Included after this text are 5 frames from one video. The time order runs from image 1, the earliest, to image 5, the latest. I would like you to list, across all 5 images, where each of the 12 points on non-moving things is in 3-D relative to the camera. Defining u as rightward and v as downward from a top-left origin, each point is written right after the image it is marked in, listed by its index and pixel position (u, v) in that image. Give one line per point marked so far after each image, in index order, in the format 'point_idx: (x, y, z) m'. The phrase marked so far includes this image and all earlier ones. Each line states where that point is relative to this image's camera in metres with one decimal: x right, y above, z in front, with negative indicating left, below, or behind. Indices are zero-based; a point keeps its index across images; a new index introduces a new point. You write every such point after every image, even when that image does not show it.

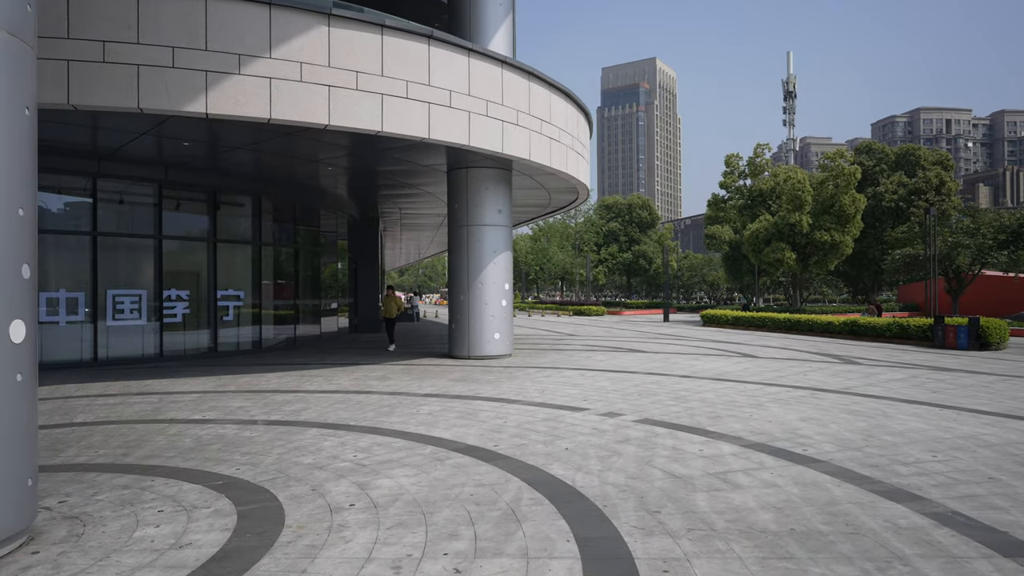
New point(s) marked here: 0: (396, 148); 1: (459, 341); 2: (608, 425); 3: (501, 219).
0: (-2.4, +2.9, +14.4) m
1: (-1.2, -1.2, +15.5) m
2: (+1.1, -1.5, +7.7) m
3: (-0.2, +1.6, +15.7) m
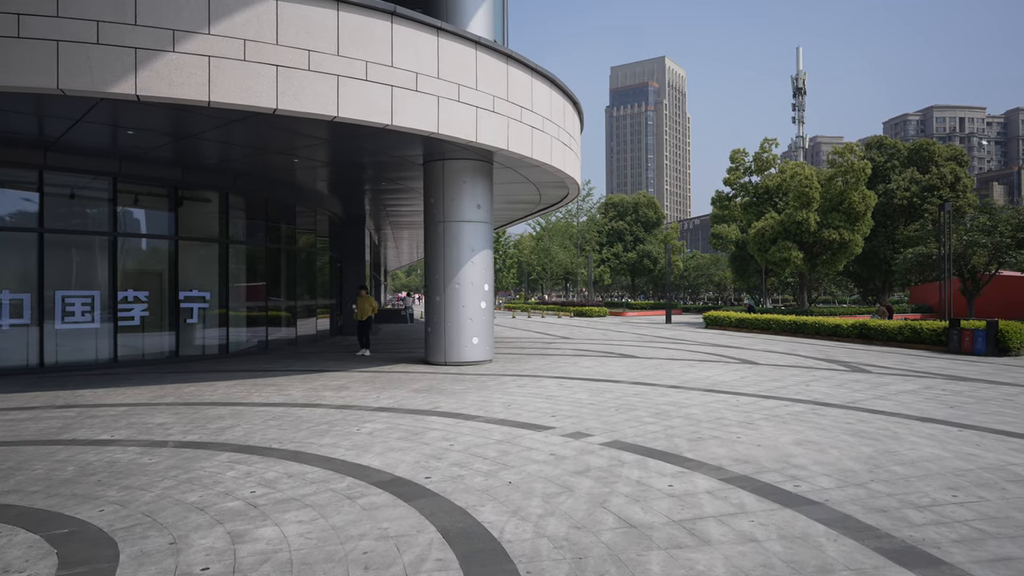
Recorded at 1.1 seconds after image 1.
0: (-2.8, +2.9, +13.3) m
1: (-1.6, -1.2, +14.5) m
2: (+0.6, -1.6, +6.6) m
3: (-0.7, +1.6, +14.6) m
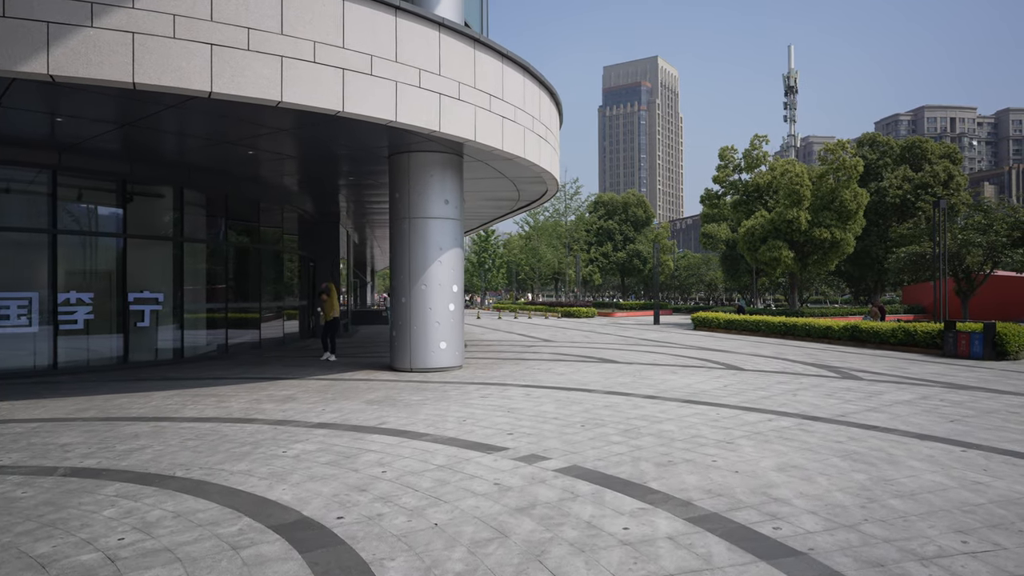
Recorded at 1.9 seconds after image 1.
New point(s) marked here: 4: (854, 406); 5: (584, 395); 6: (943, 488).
0: (-3.4, +2.9, +12.4) m
1: (-2.2, -1.2, +13.5) m
2: (0.0, -1.6, +5.7) m
3: (-1.2, +1.5, +13.7) m
4: (+4.5, -1.6, +9.1) m
5: (+1.0, -1.6, +10.2) m
6: (+3.4, -1.6, +5.4) m
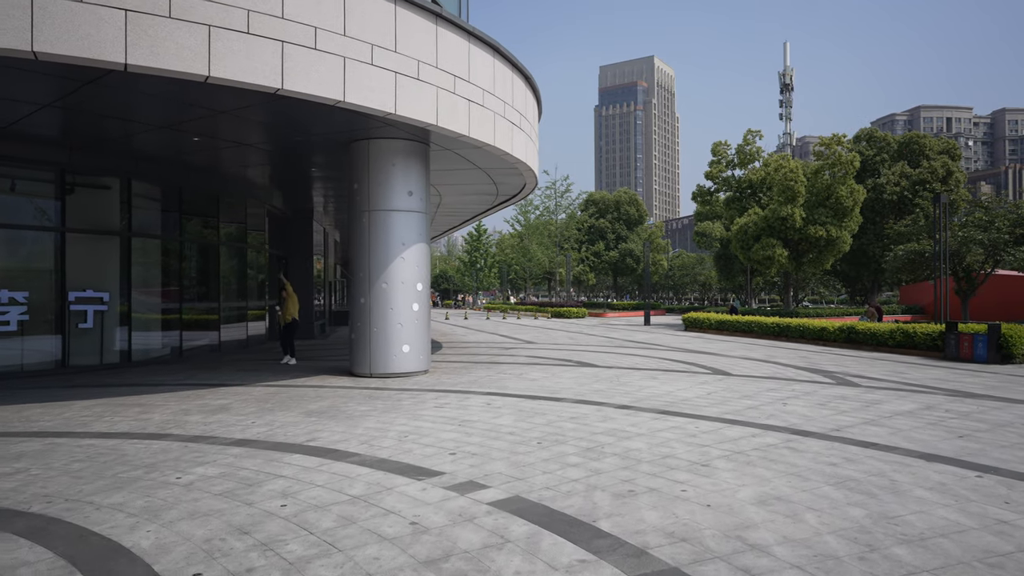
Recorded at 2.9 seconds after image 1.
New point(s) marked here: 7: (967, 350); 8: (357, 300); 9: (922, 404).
0: (-3.9, +2.9, +11.4) m
1: (-2.8, -1.2, +12.5) m
2: (-0.5, -1.6, +4.7) m
3: (-1.8, +1.6, +12.7) m
4: (+4.0, -1.5, +8.1) m
5: (+0.5, -1.5, +9.2) m
6: (+2.8, -1.5, +4.4) m
7: (+10.0, -1.4, +15.2) m
8: (-2.8, -0.2, +12.5) m
9: (+5.3, -1.5, +9.0) m
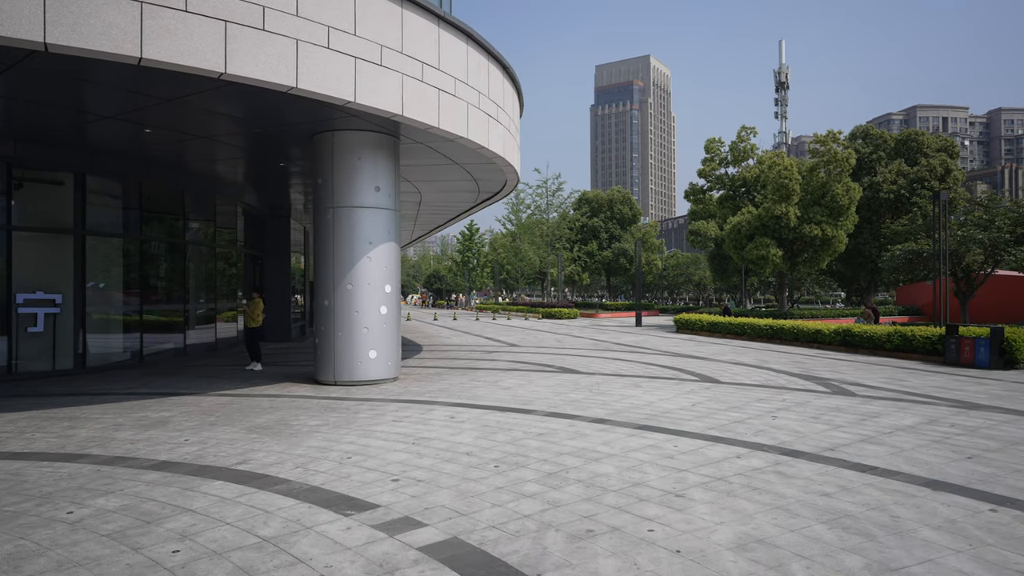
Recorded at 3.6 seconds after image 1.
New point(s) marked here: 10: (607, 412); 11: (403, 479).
0: (-4.4, +2.9, +10.6) m
1: (-3.2, -1.2, +11.7) m
2: (-0.9, -1.6, +4.0) m
3: (-2.2, +1.5, +11.9) m
4: (+3.6, -1.6, +7.4) m
5: (+0.1, -1.6, +8.4) m
6: (+2.4, -1.6, +3.6) m
7: (+9.6, -1.4, +14.5) m
8: (-3.2, -0.2, +11.7) m
9: (+4.9, -1.5, +8.2) m
10: (+1.2, -1.6, +8.8) m
11: (-0.9, -1.6, +5.8) m
